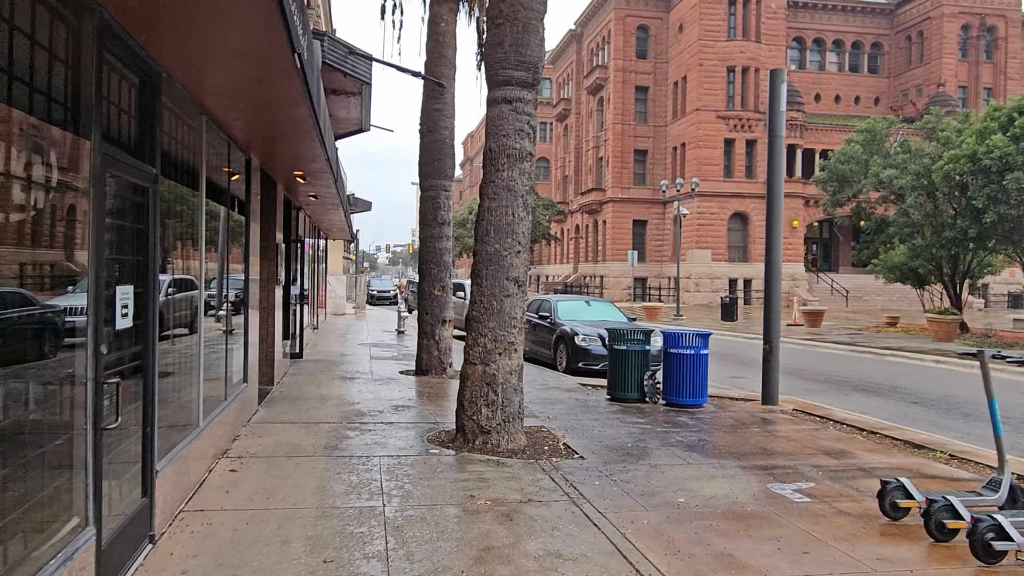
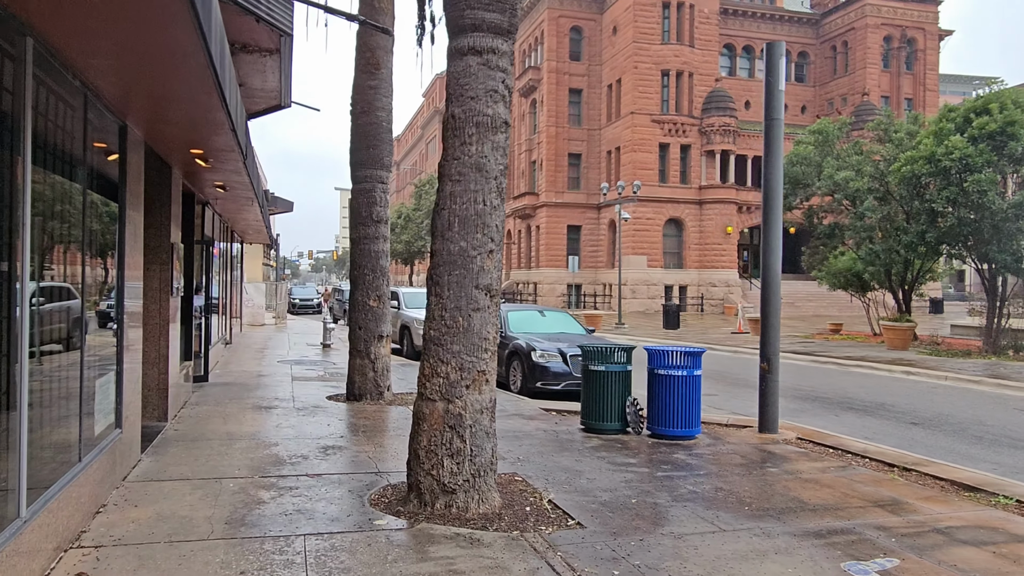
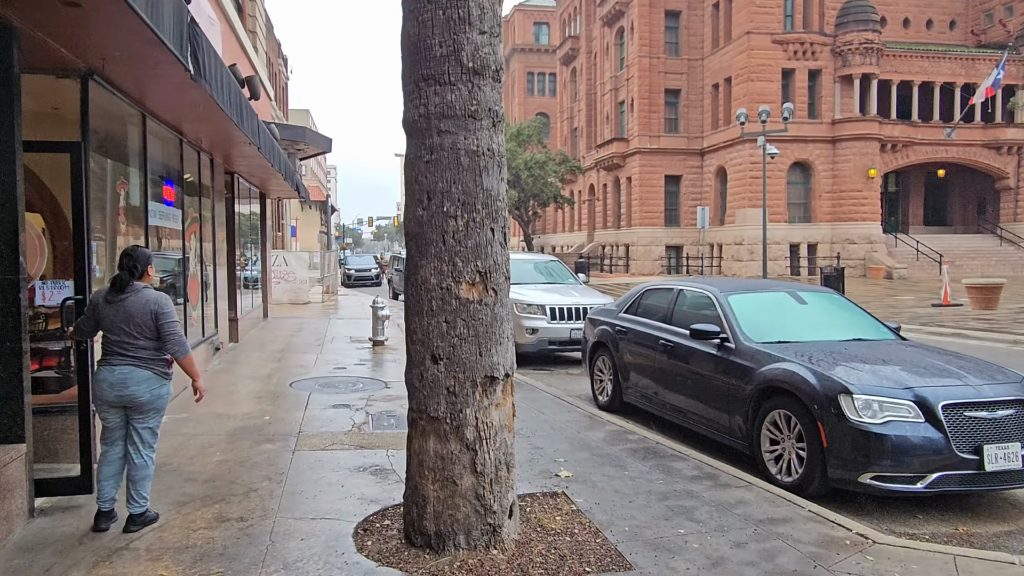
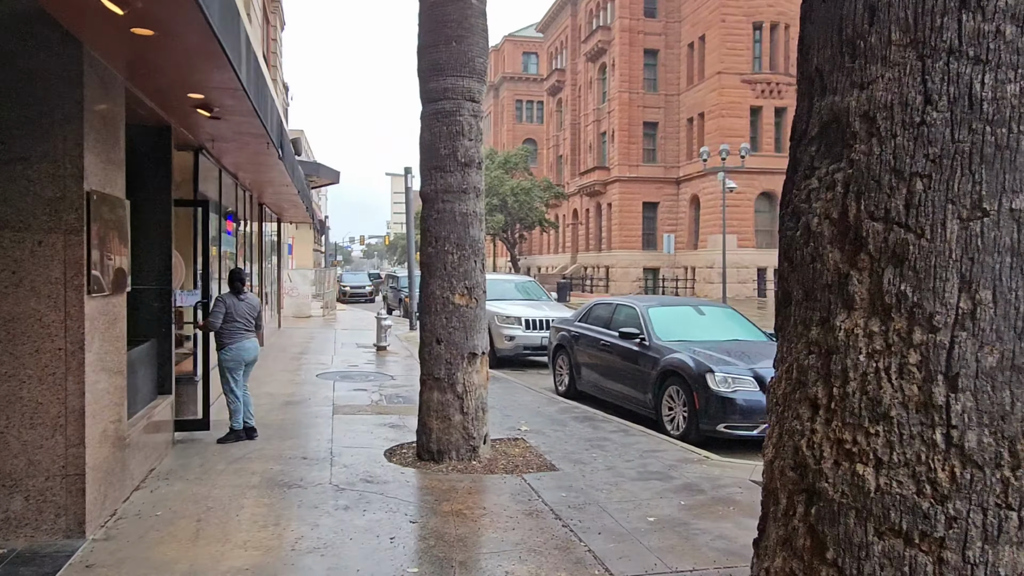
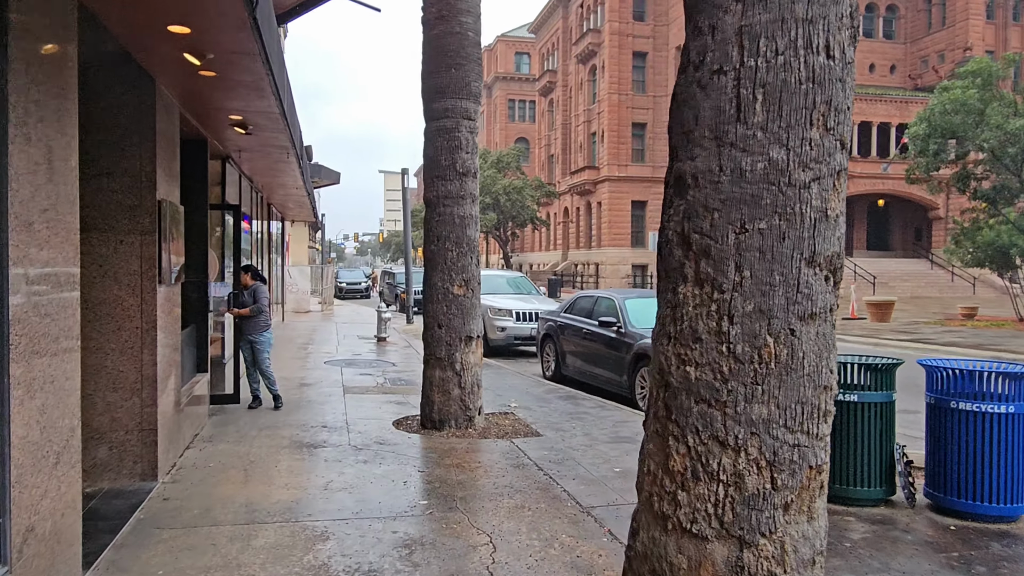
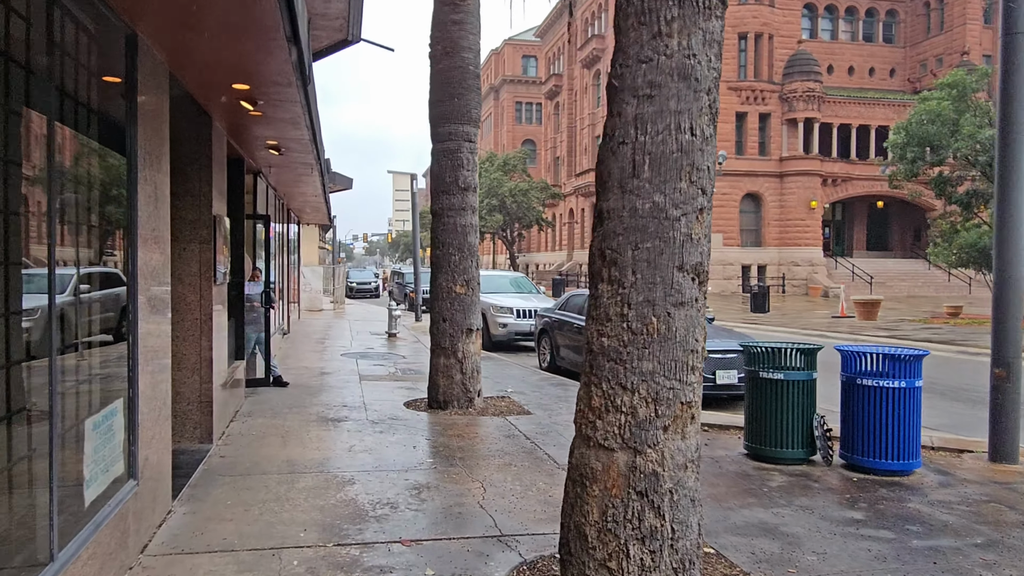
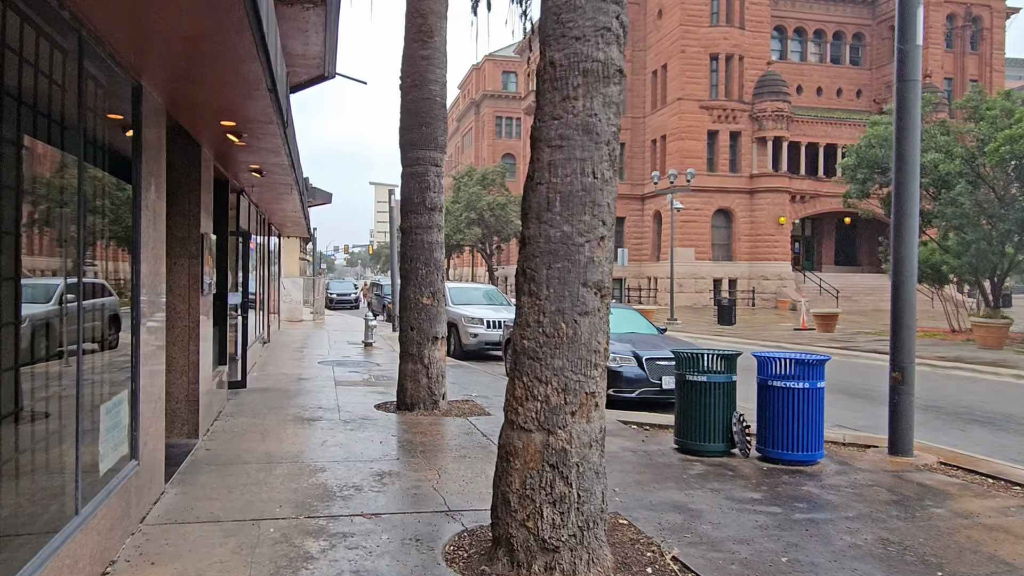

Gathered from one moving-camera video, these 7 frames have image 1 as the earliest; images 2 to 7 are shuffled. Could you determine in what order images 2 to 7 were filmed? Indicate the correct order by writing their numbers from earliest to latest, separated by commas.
2, 7, 6, 5, 4, 3
